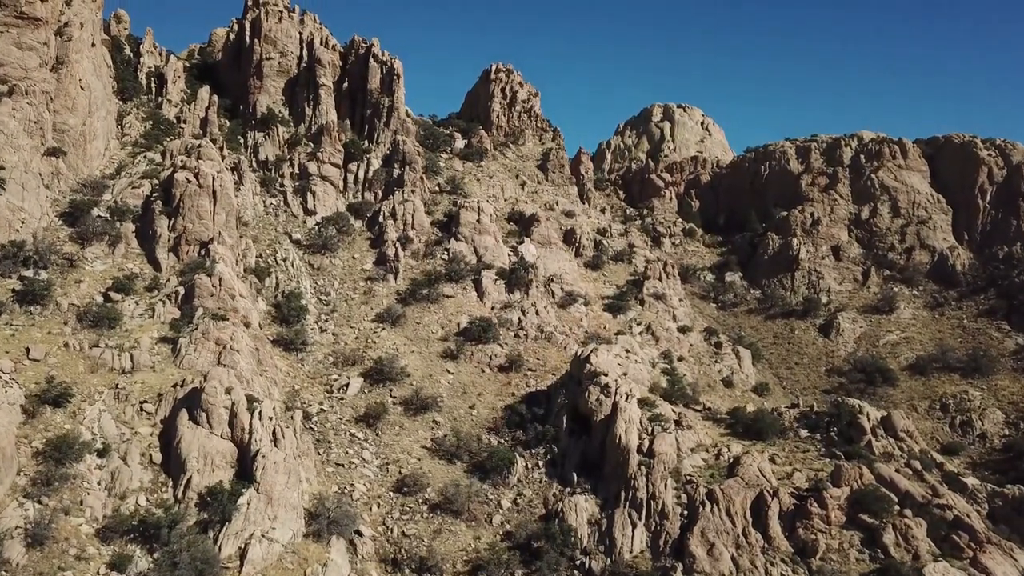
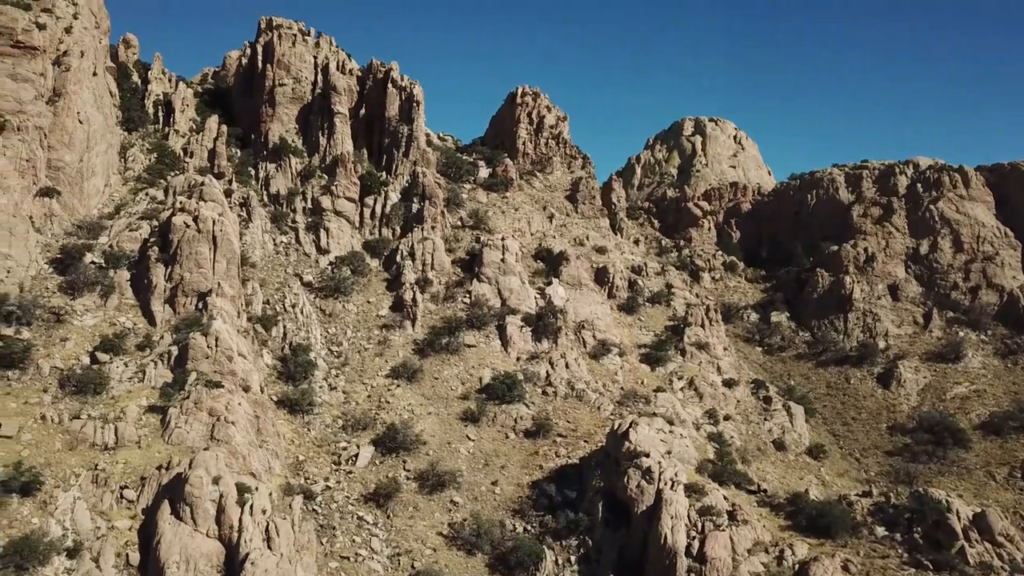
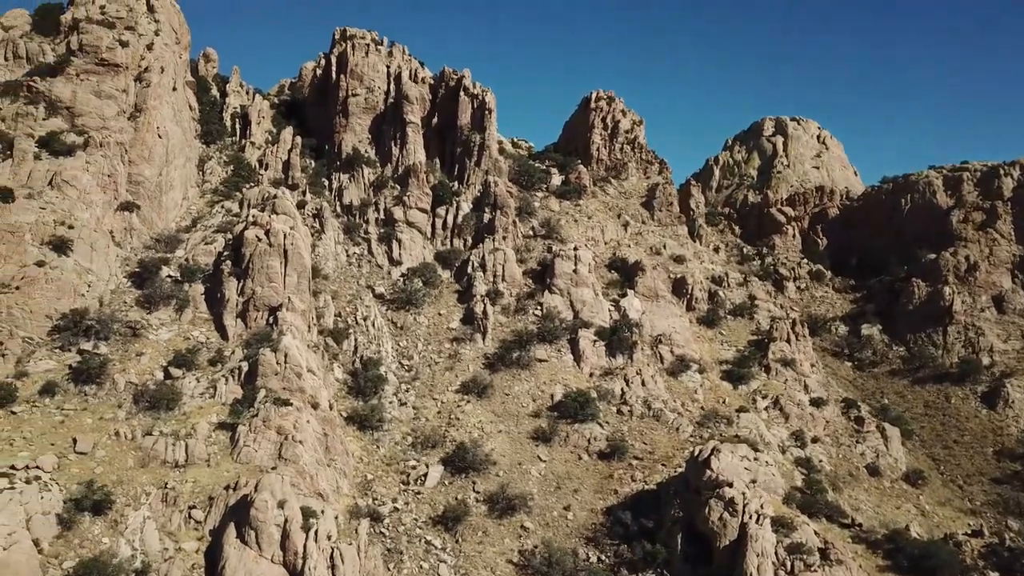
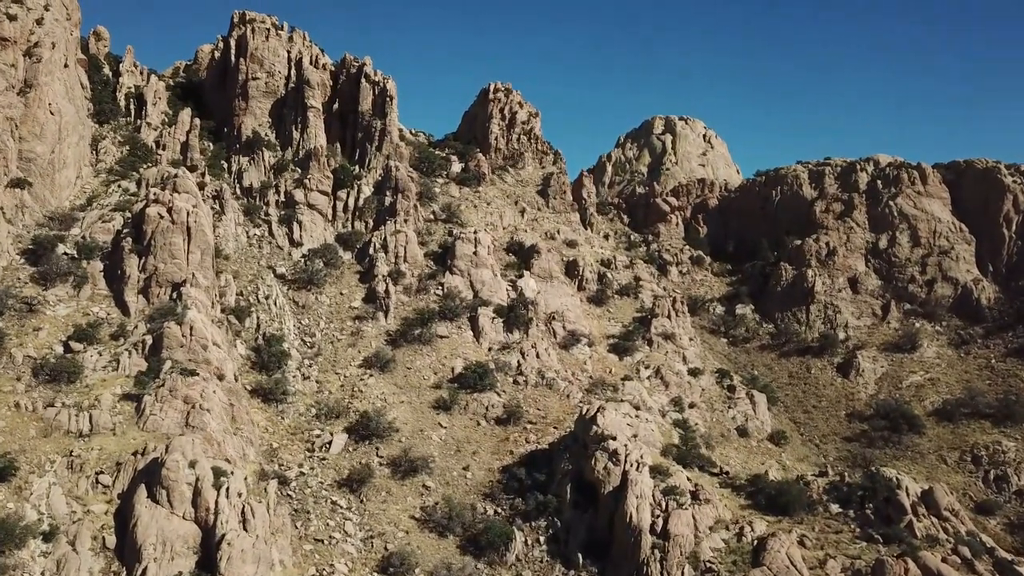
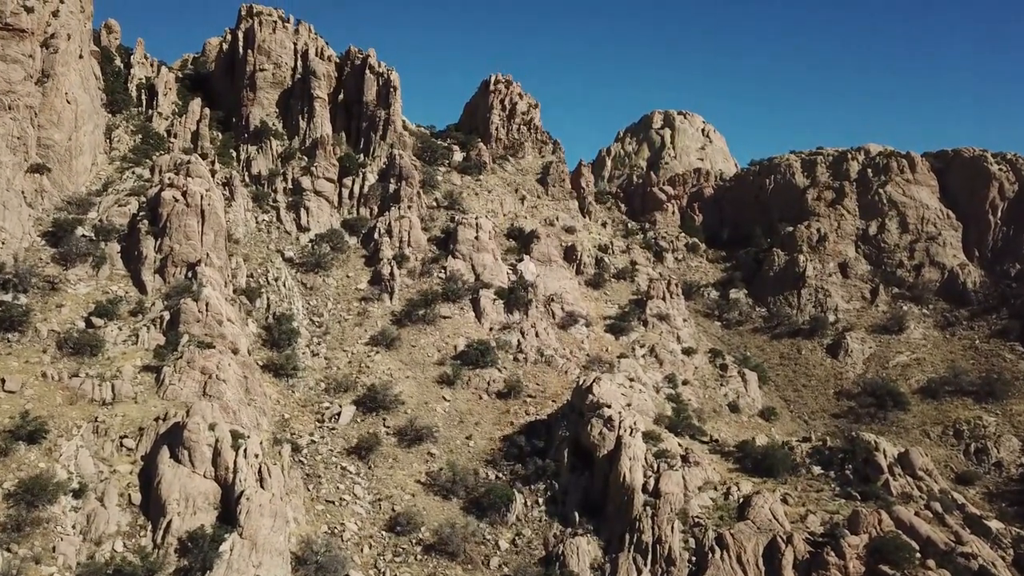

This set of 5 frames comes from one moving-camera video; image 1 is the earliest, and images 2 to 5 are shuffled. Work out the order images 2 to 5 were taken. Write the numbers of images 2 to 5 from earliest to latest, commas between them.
5, 4, 2, 3
